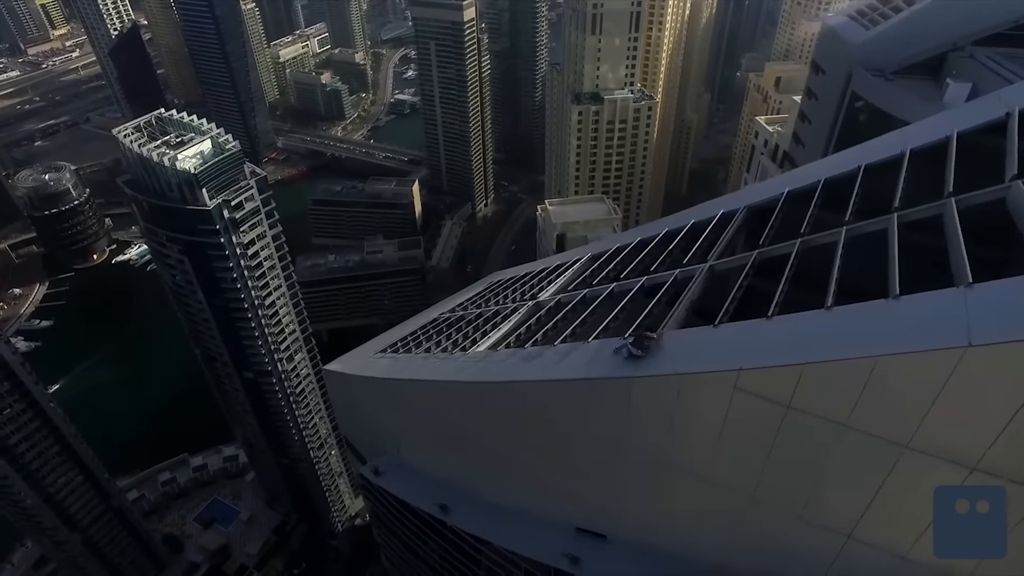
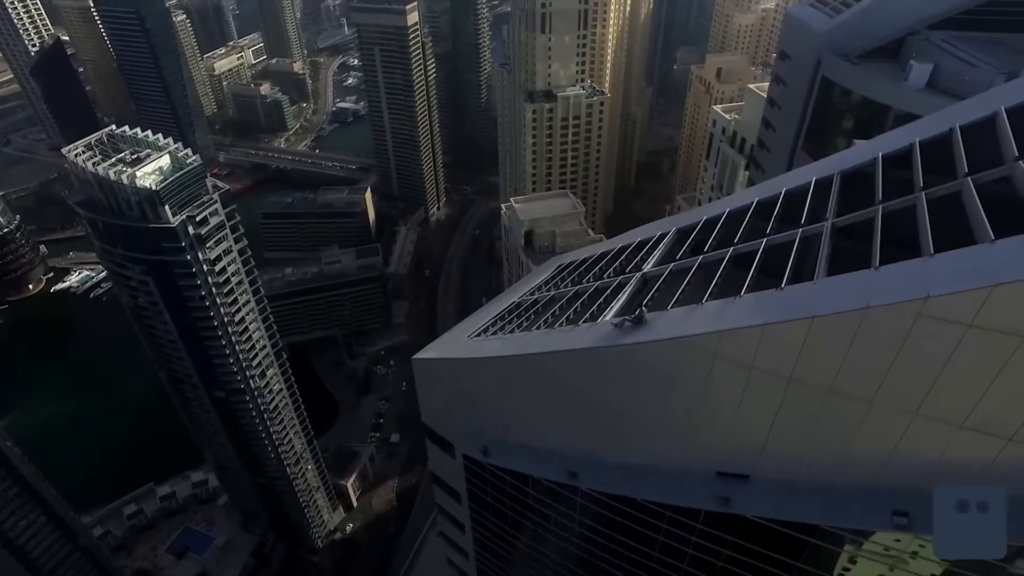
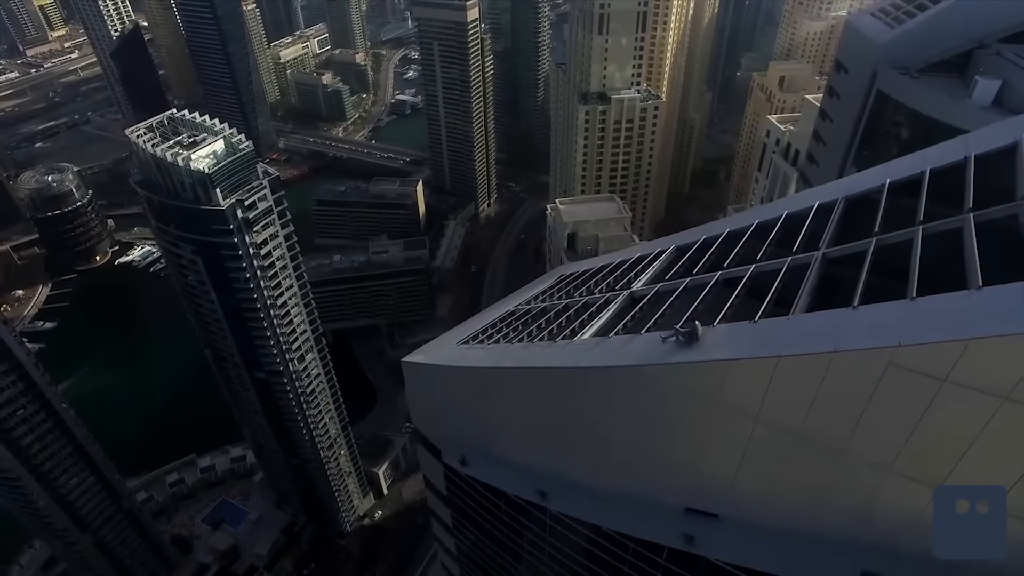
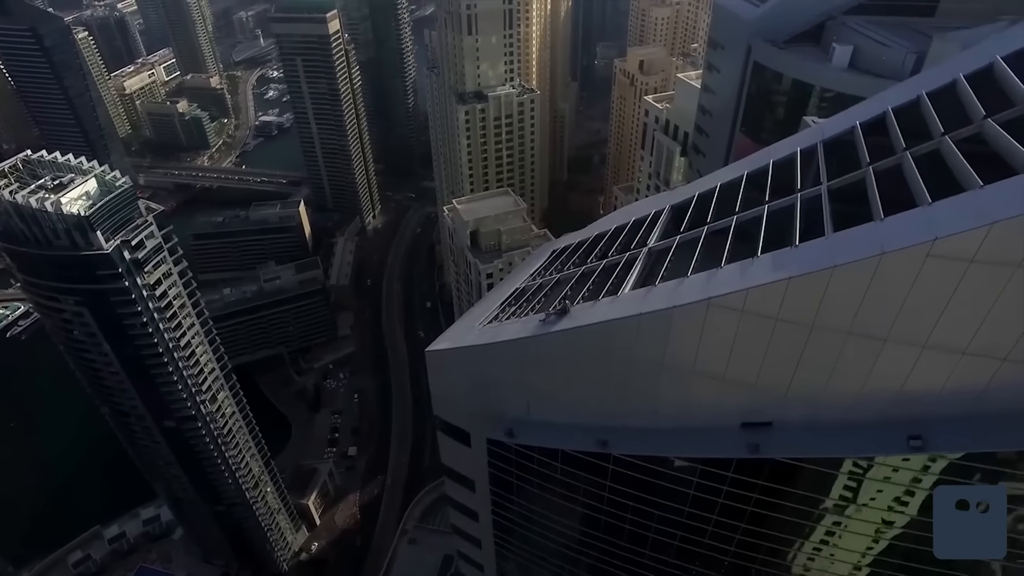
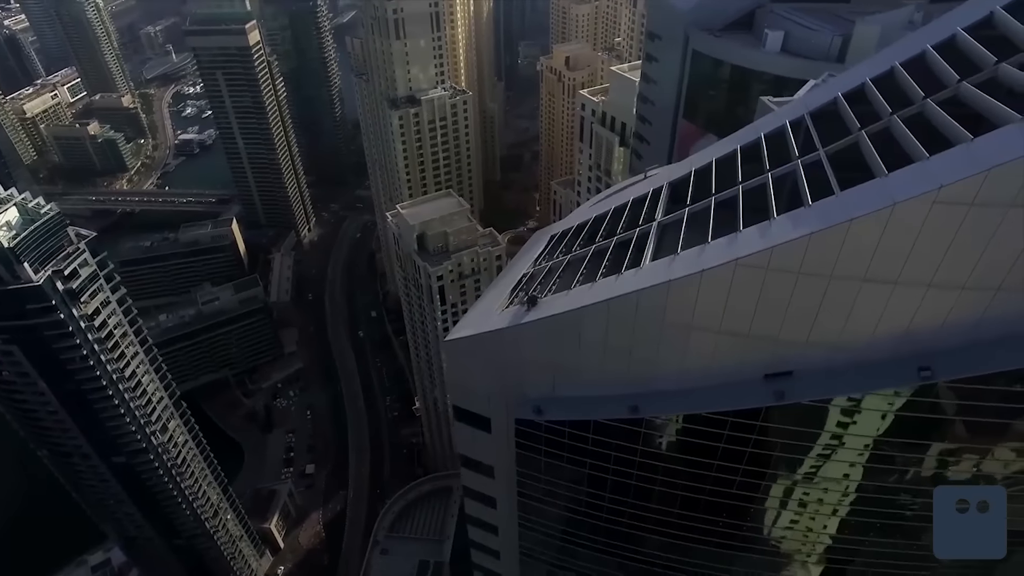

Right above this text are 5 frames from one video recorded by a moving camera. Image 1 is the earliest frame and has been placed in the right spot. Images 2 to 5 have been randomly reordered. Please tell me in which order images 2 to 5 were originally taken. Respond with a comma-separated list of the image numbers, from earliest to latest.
3, 2, 4, 5
